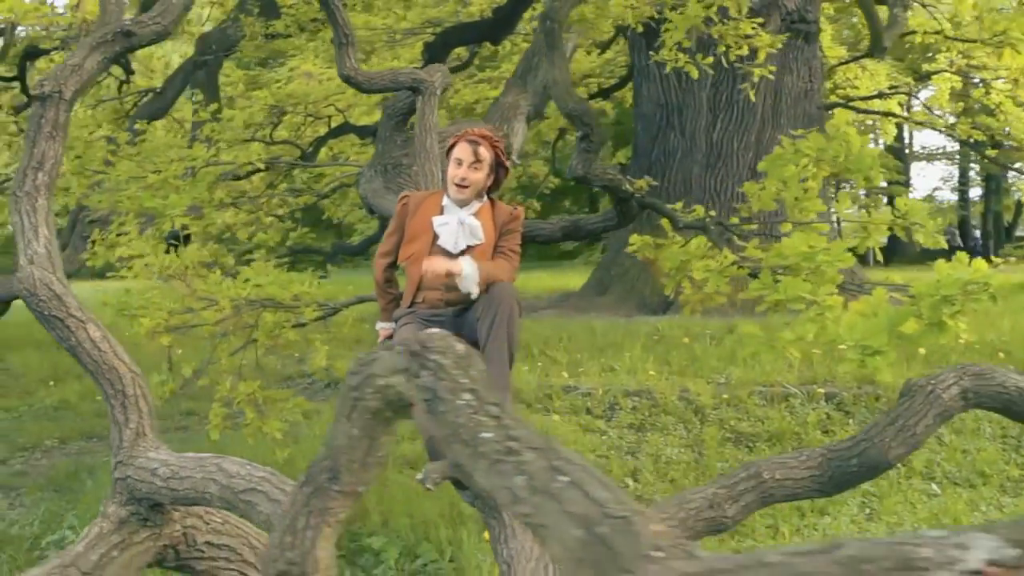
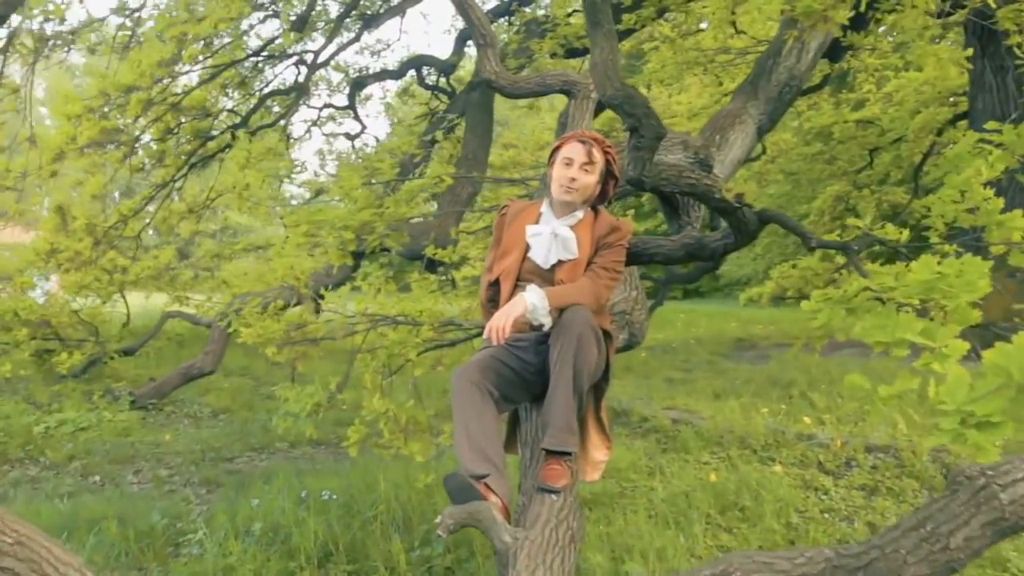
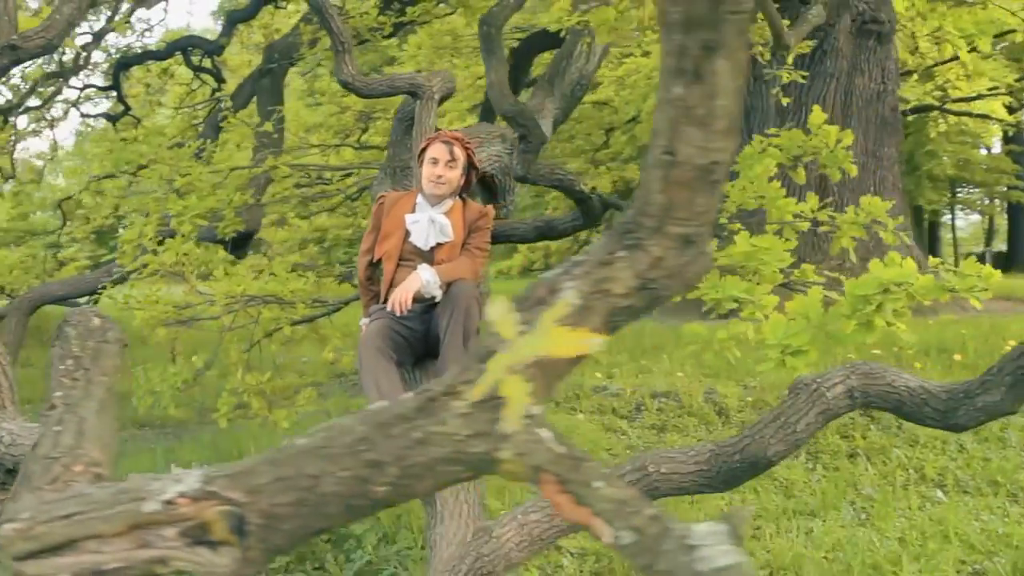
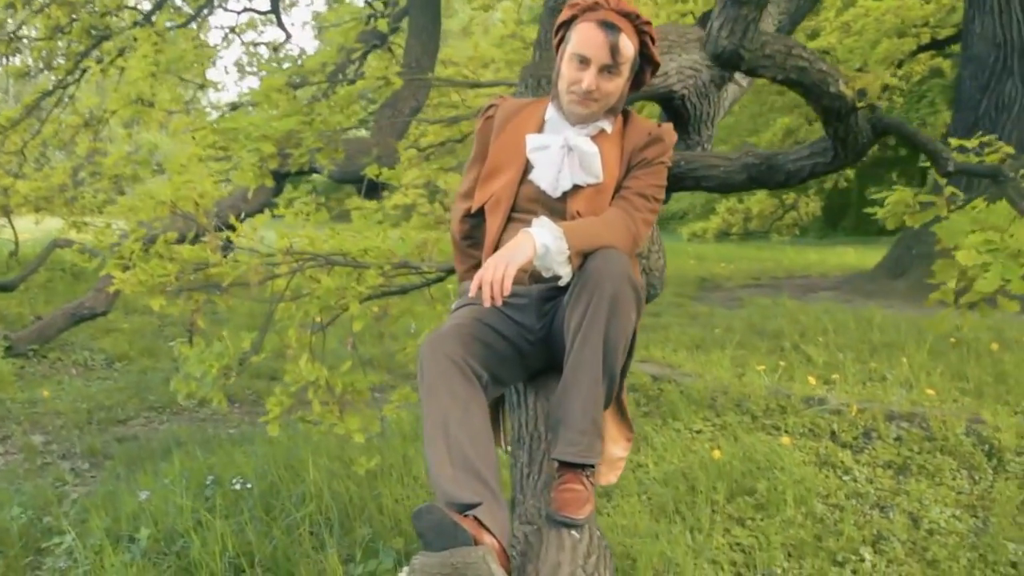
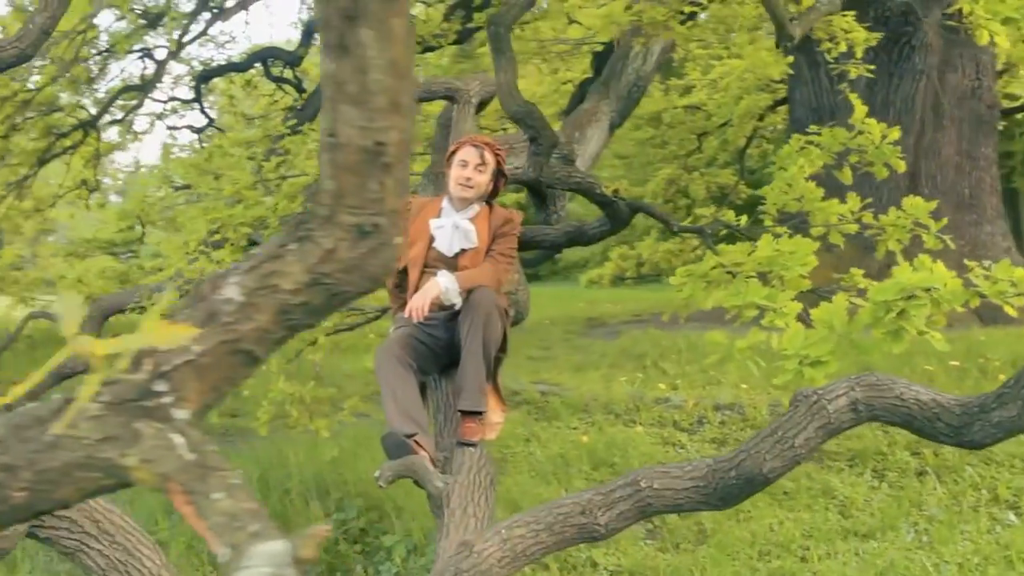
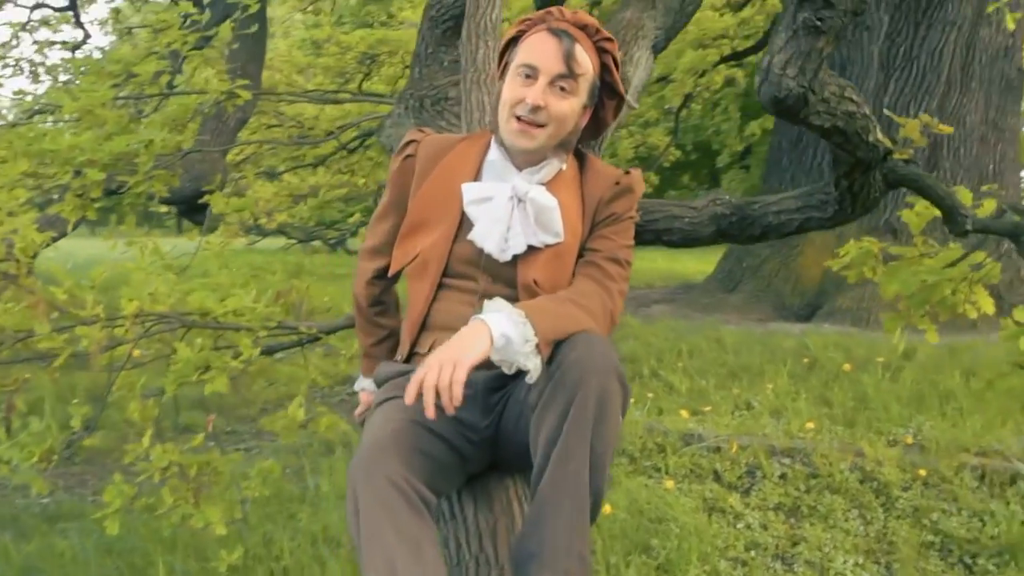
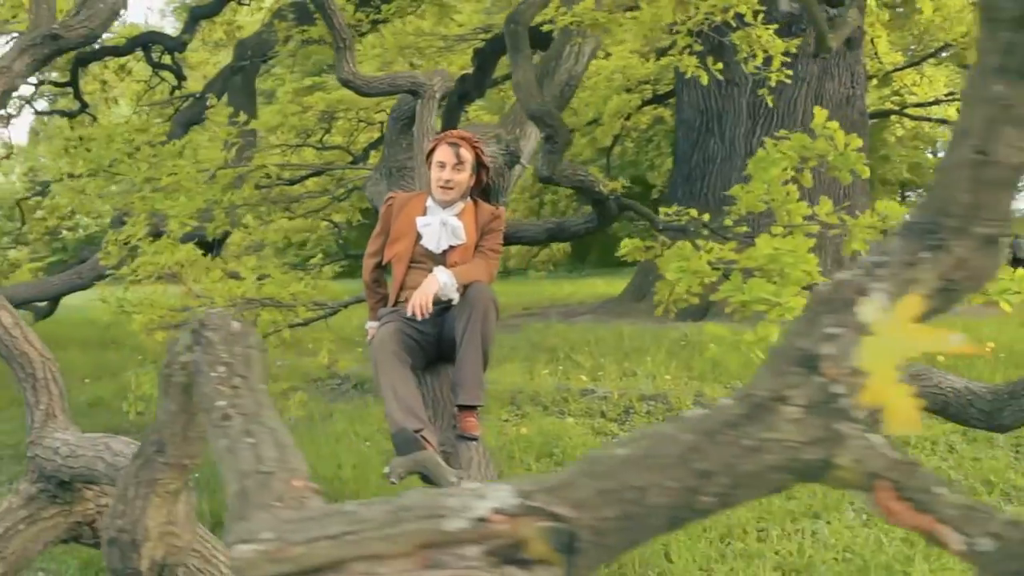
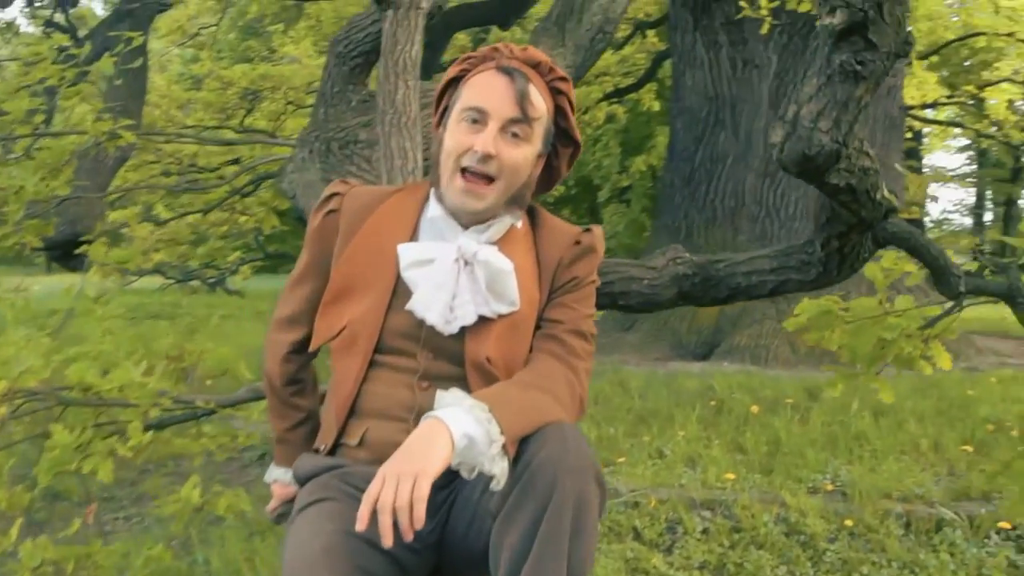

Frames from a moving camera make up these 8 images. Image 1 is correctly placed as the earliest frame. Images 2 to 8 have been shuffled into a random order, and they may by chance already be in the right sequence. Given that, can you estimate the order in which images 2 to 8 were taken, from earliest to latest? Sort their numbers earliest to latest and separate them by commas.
7, 3, 5, 2, 4, 6, 8
